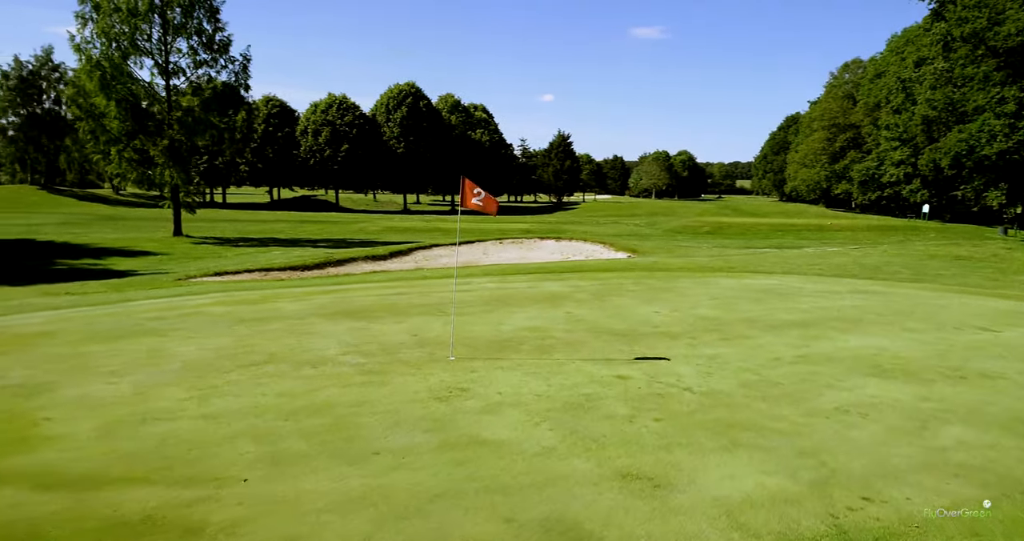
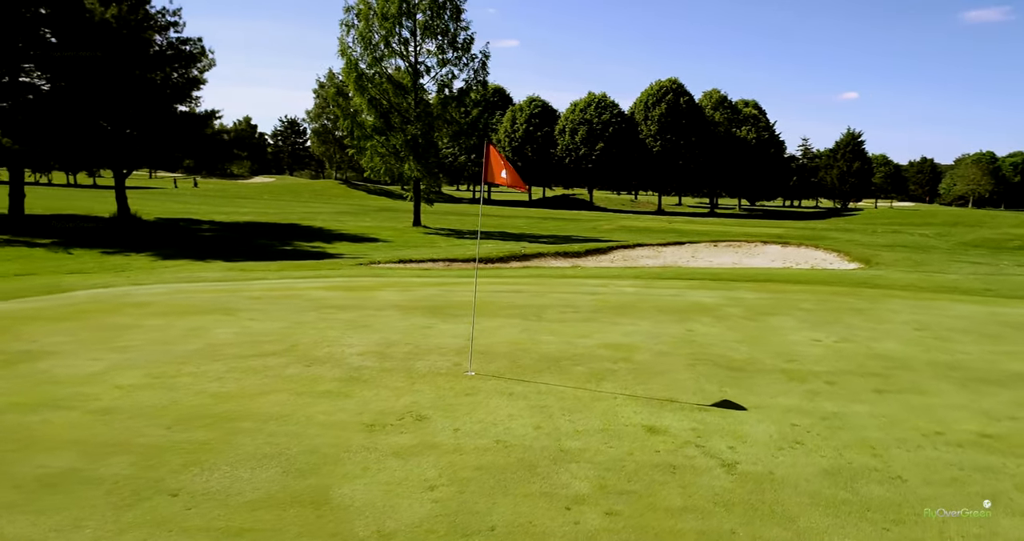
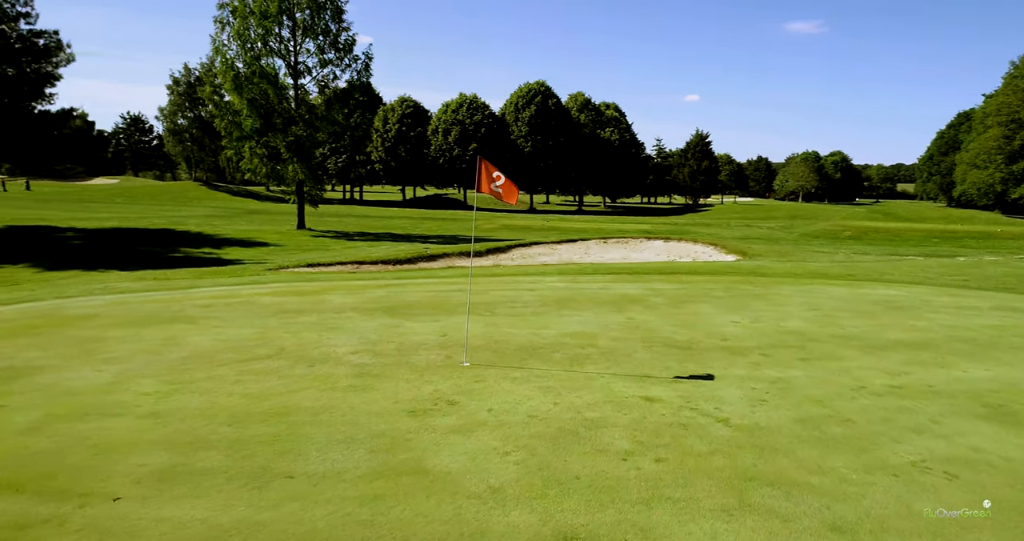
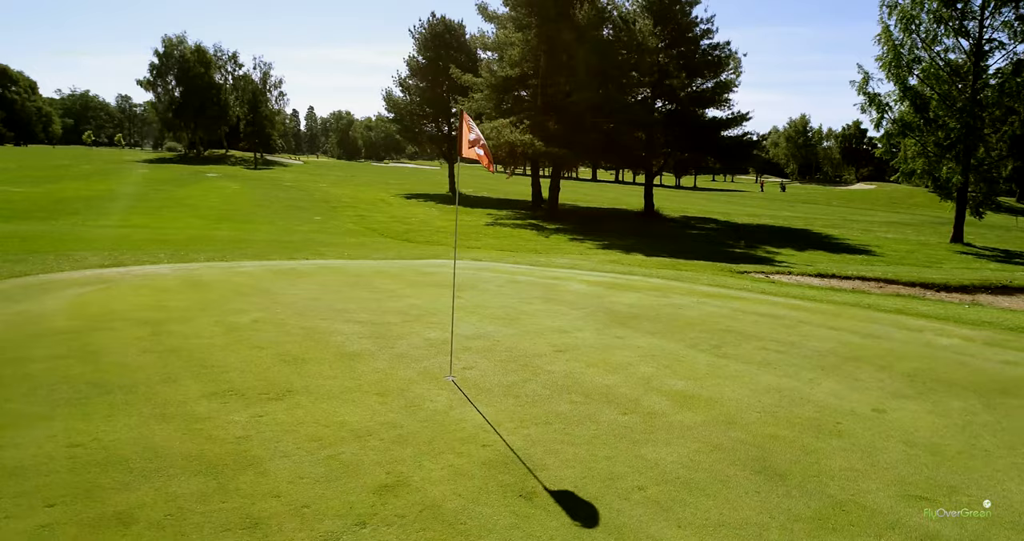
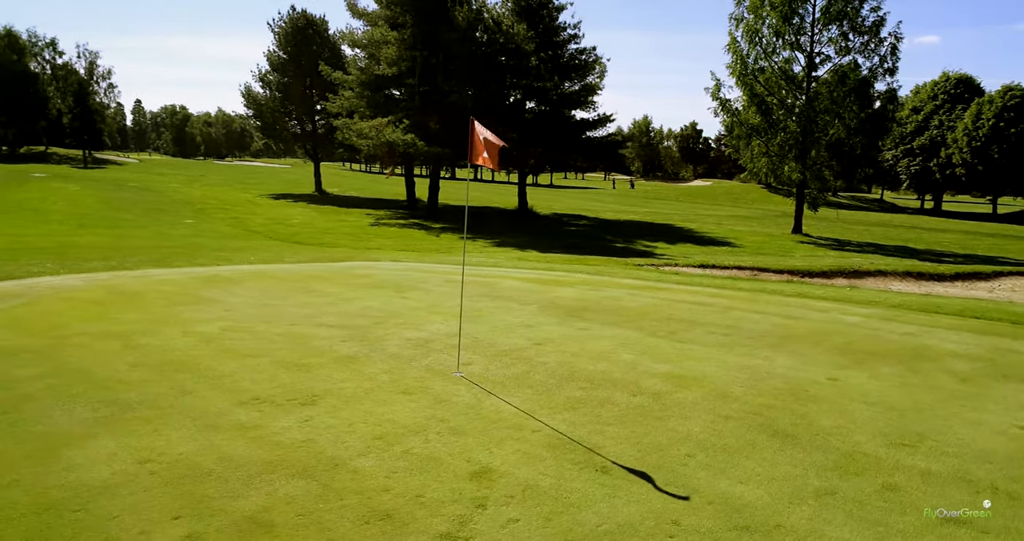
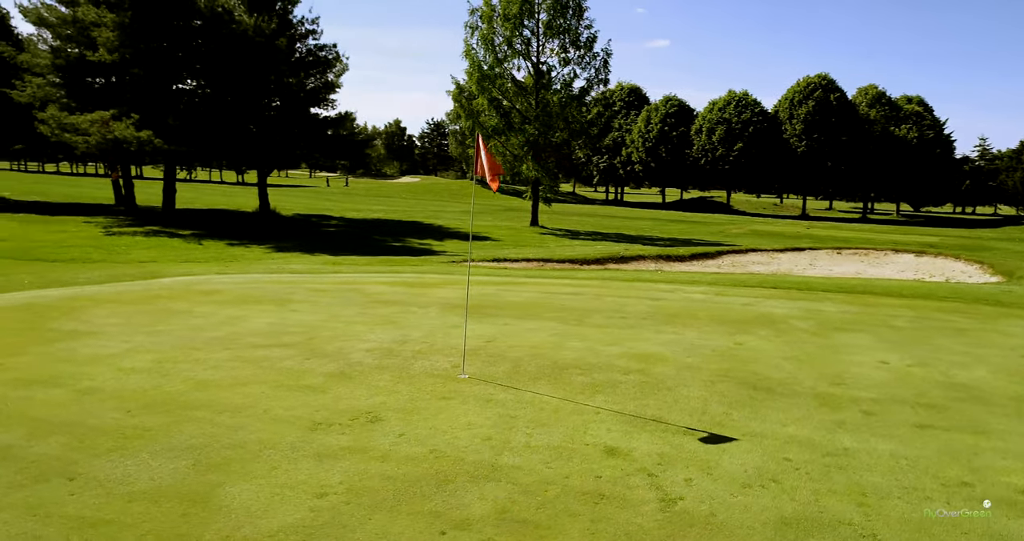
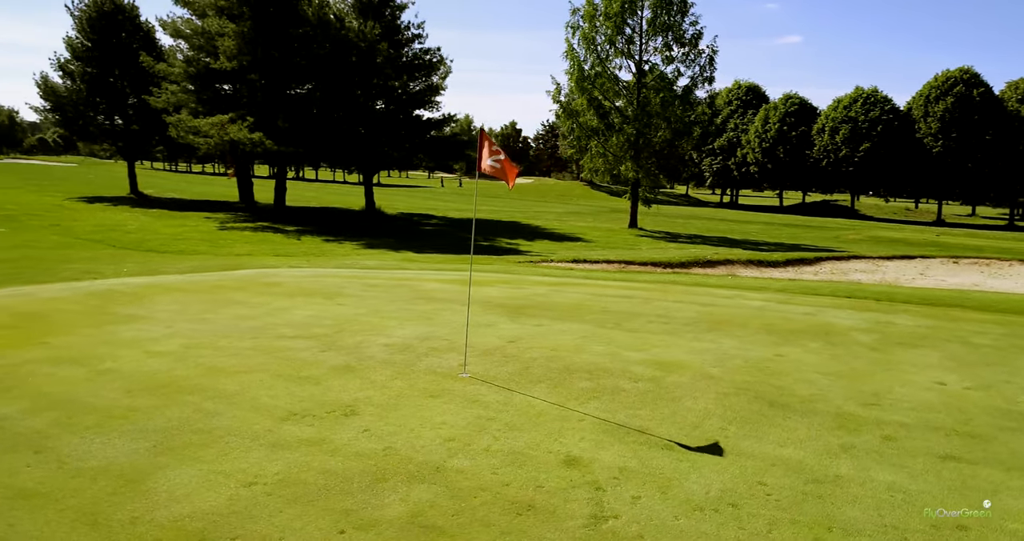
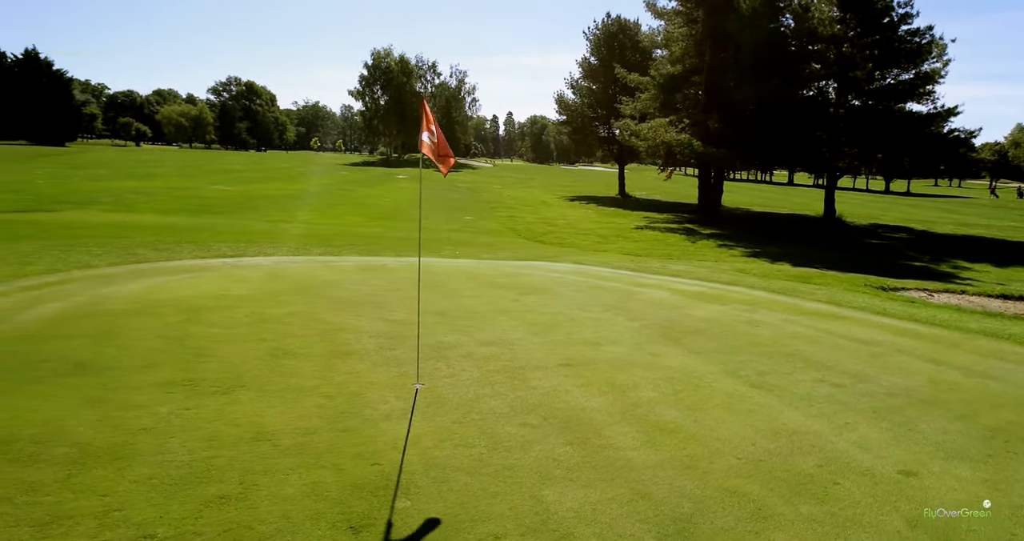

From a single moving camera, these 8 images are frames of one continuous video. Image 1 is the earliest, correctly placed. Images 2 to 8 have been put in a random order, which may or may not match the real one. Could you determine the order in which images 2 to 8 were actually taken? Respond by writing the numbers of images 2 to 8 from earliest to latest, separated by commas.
3, 2, 6, 7, 5, 4, 8
